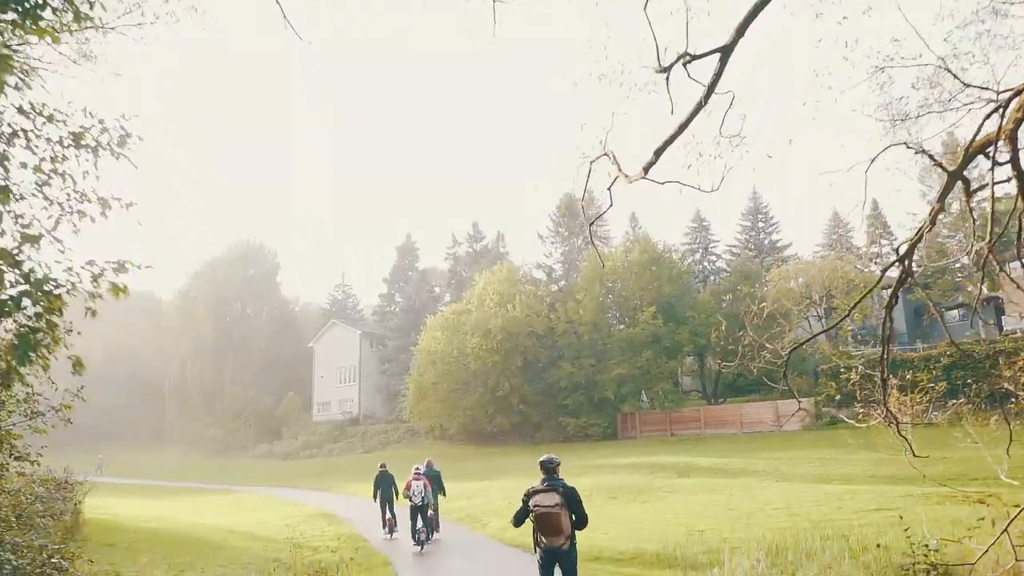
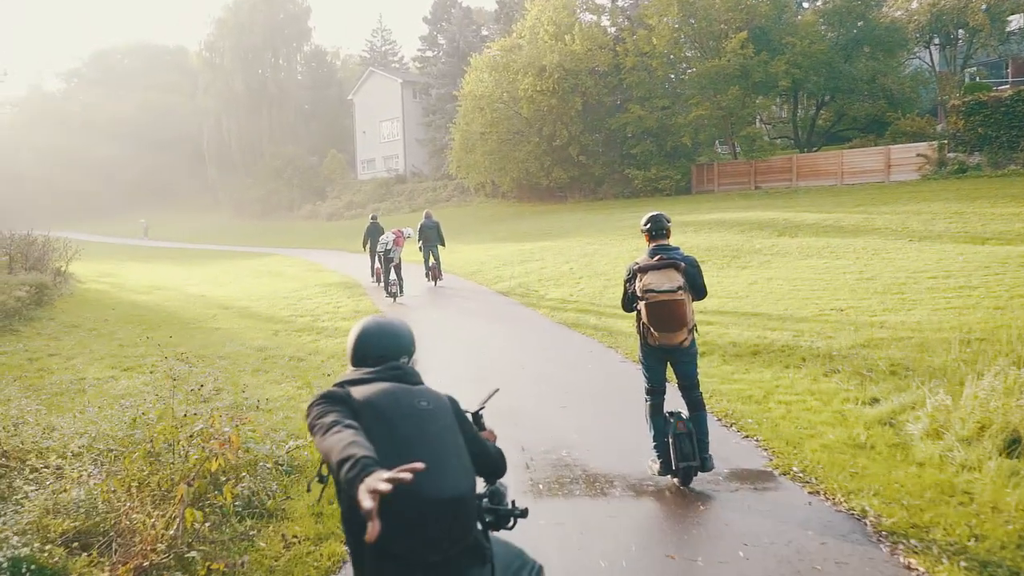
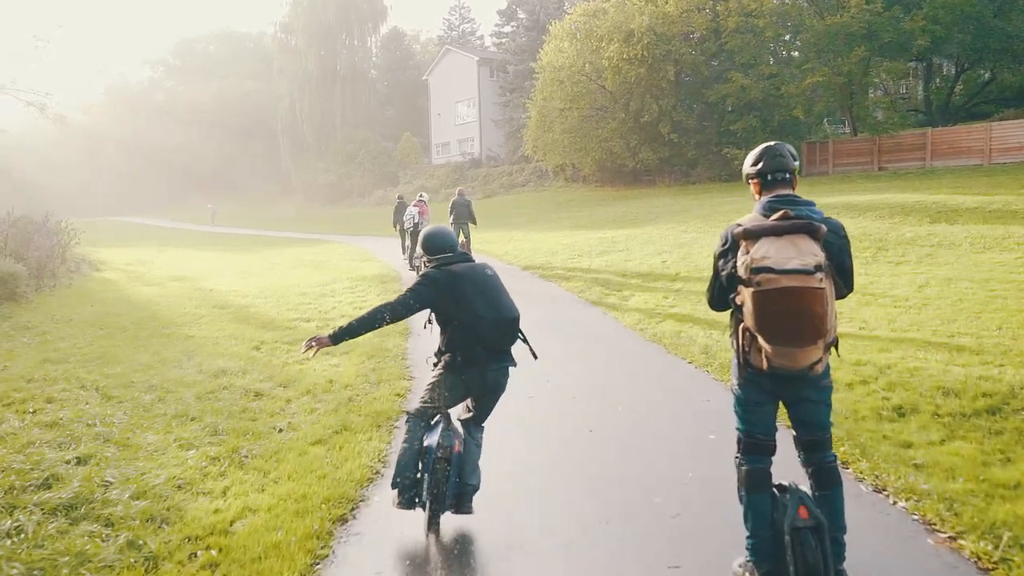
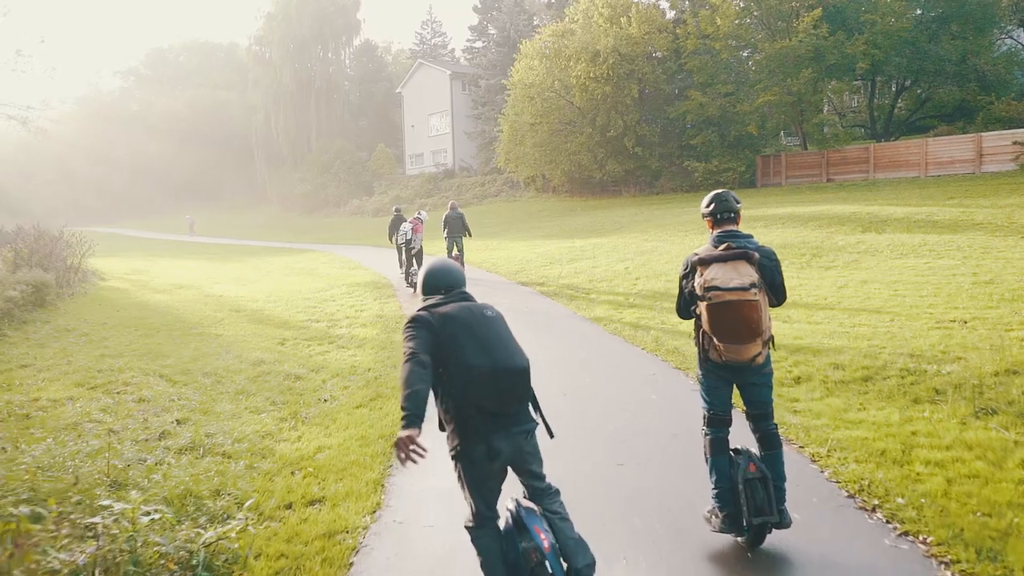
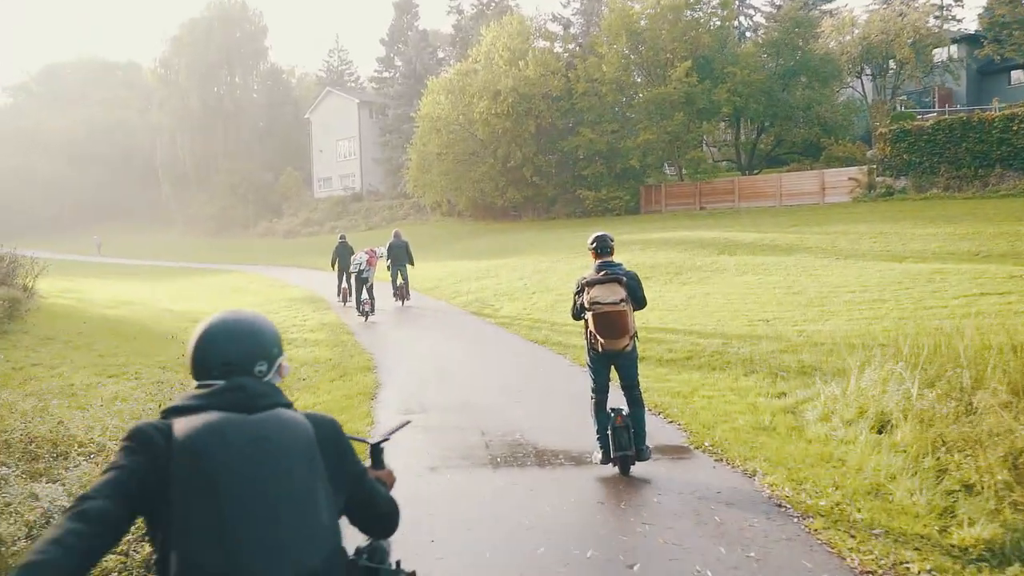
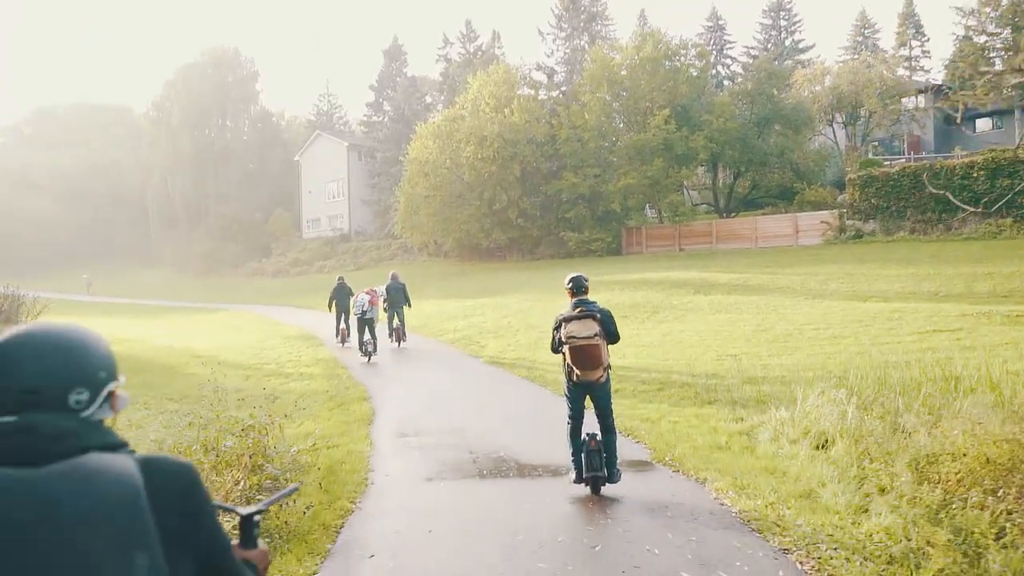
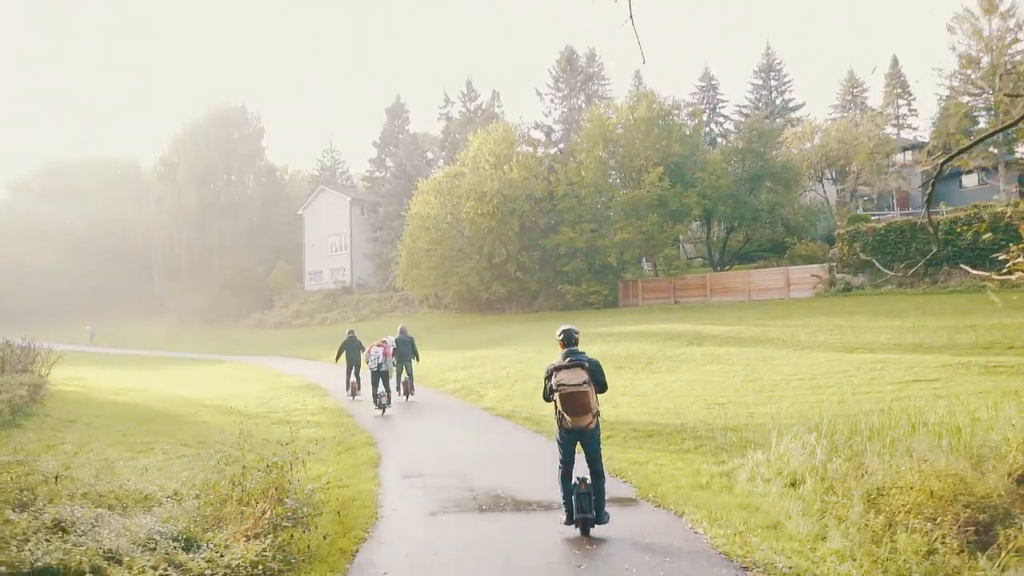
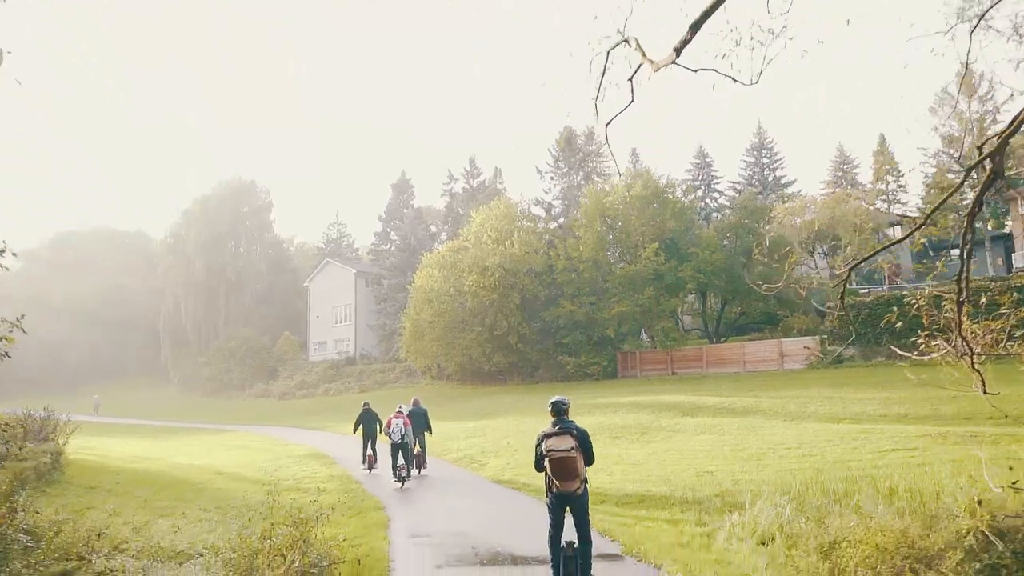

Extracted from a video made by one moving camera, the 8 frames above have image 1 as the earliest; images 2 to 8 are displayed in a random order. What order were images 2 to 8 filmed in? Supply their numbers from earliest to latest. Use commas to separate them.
8, 7, 6, 5, 2, 4, 3
